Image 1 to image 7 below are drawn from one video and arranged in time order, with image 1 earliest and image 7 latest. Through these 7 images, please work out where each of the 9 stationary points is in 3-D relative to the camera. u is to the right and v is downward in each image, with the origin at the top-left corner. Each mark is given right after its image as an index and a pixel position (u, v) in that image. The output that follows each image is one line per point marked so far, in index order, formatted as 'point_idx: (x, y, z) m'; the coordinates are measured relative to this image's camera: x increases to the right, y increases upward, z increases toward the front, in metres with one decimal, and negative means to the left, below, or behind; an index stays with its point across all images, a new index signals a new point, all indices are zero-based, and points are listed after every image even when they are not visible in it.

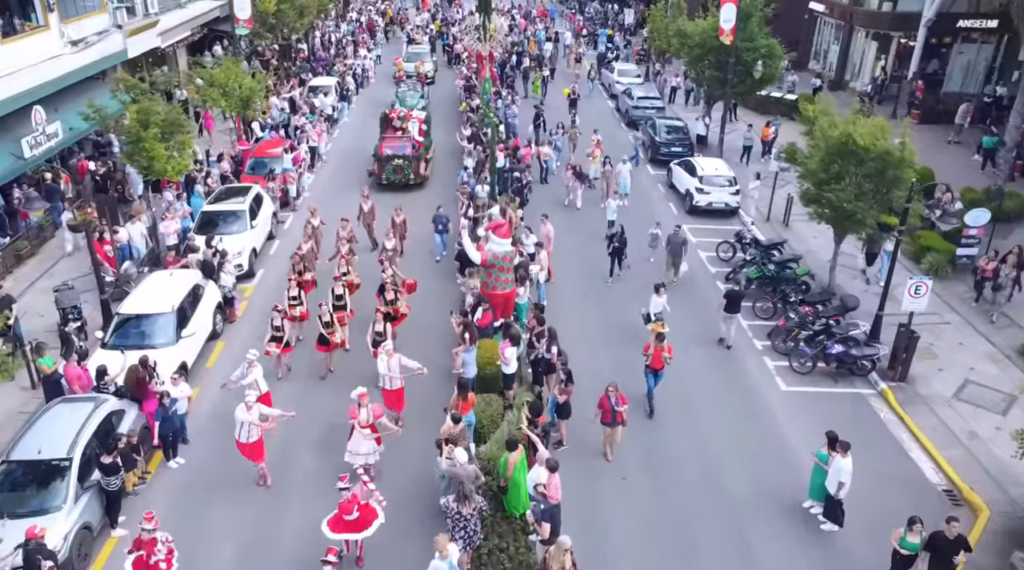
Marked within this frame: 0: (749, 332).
0: (+4.9, -1.0, +18.0) m
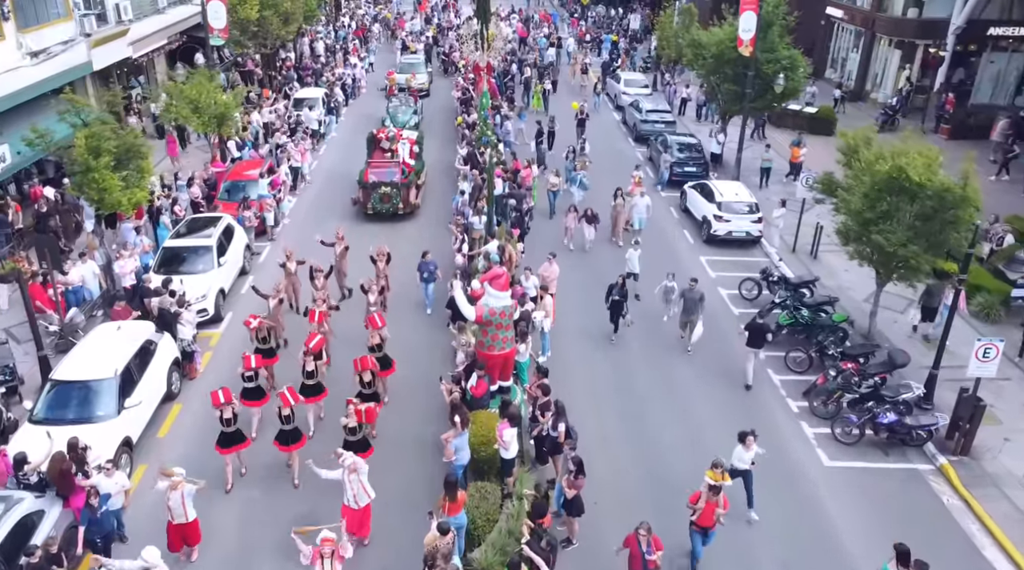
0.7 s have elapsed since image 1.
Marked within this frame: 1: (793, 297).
0: (+4.9, -1.9, +15.8) m
1: (+5.7, -0.2, +17.8) m
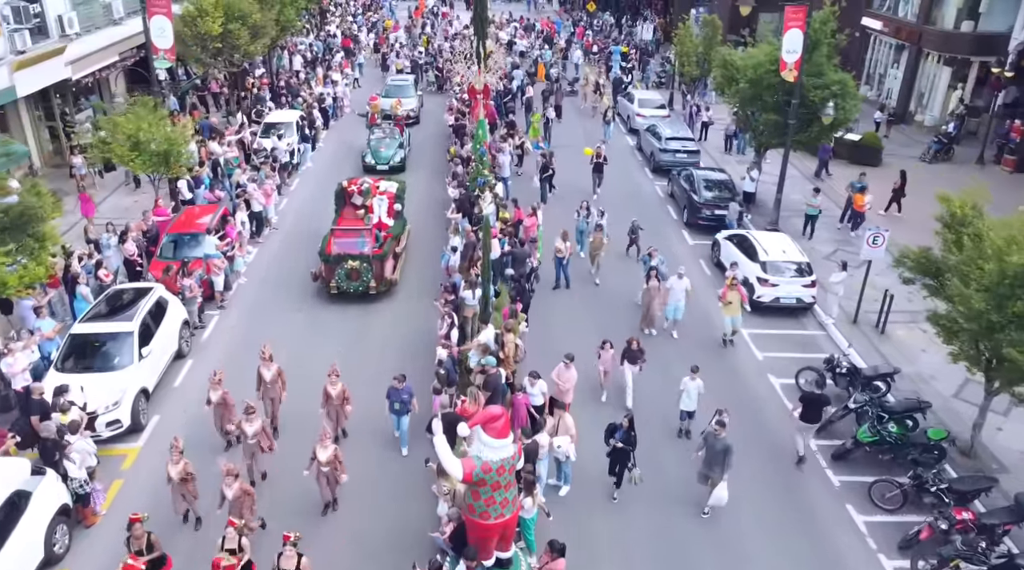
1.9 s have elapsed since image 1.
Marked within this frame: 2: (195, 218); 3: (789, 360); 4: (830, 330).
0: (+4.9, -3.5, +12.0) m
1: (+5.7, -1.8, +13.9) m
2: (-6.9, +1.5, +19.0) m
3: (+5.2, -1.4, +16.6) m
4: (+6.4, -0.9, +17.6) m
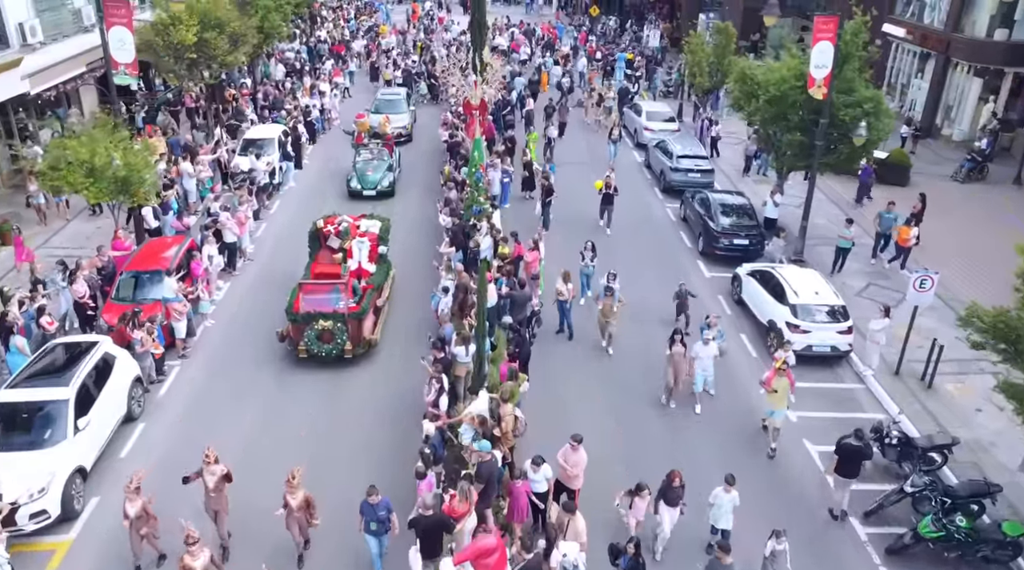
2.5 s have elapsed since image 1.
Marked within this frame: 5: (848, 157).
0: (+4.9, -4.3, +10.0) m
1: (+5.7, -2.7, +11.9) m
2: (-6.9, +0.6, +16.9) m
3: (+5.2, -2.3, +14.6) m
4: (+6.4, -1.8, +15.6) m
5: (+7.6, +2.9, +19.8) m
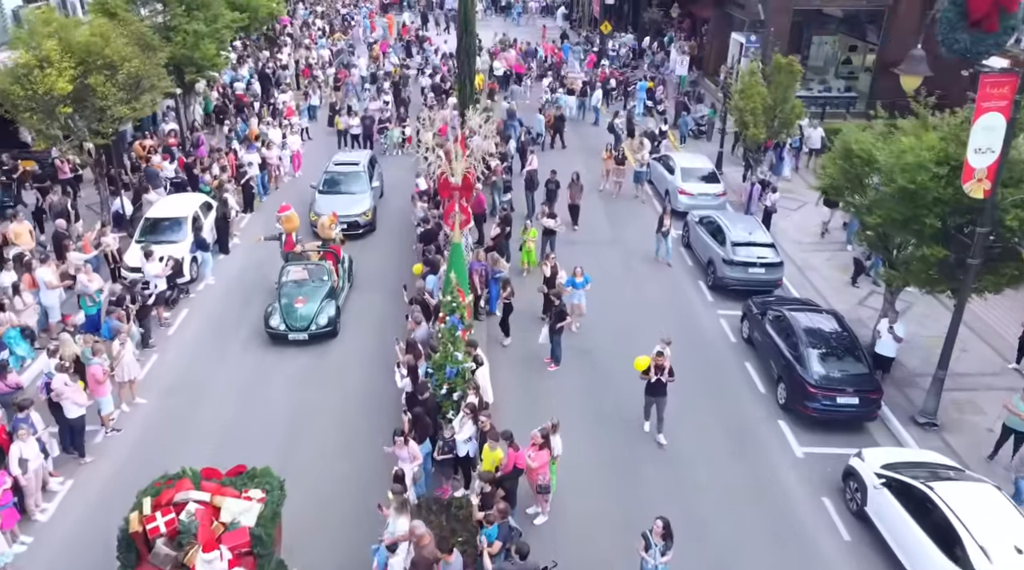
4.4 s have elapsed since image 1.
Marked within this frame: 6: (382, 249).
0: (+4.8, -7.1, +3.3) m
1: (+5.7, -5.5, +5.3) m
2: (-6.9, -2.2, +10.3) m
3: (+5.2, -5.1, +7.9) m
4: (+6.3, -4.6, +8.9) m
5: (+7.5, +0.1, +13.1) m
6: (-2.7, +0.7, +18.1) m
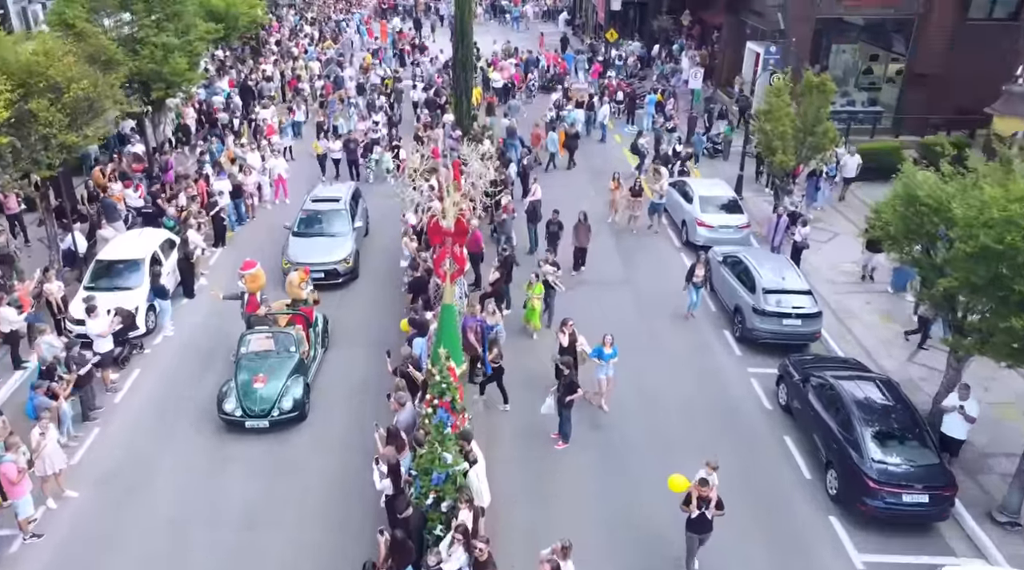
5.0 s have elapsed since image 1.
0: (+4.9, -8.1, +1.1) m
1: (+5.7, -6.4, +3.0) m
2: (-6.9, -3.2, +8.0) m
3: (+5.2, -6.0, +5.7) m
4: (+6.3, -5.5, +6.7) m
5: (+7.5, -0.9, +10.9) m
6: (-2.7, -0.2, +15.8) m
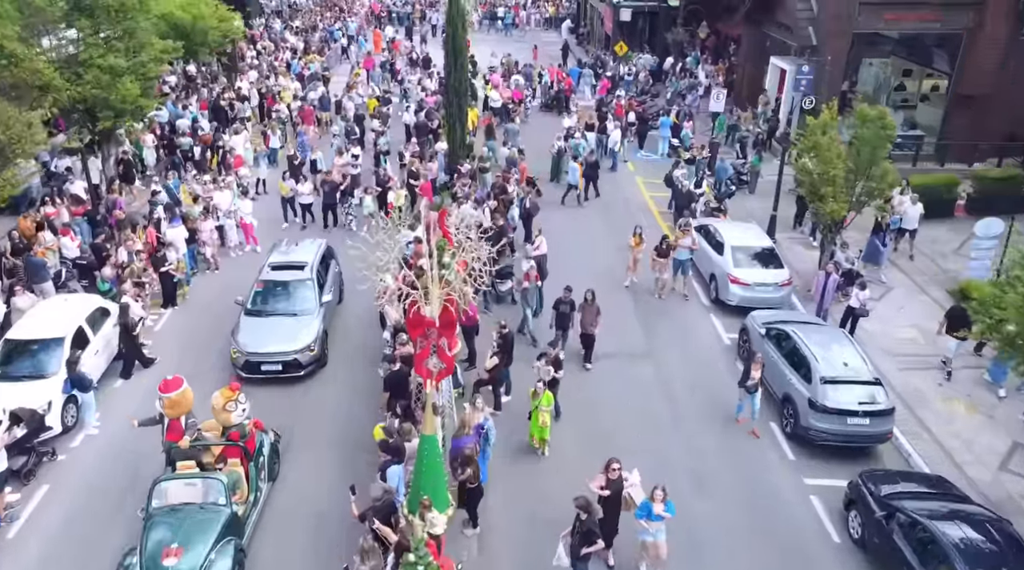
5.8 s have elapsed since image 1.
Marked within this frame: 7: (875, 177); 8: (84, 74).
0: (+4.9, -9.4, -2.0) m
1: (+5.7, -7.8, 0.0) m
2: (-6.9, -4.5, +5.0) m
3: (+5.2, -7.4, +2.6) m
4: (+6.4, -6.9, +3.7) m
5: (+7.6, -2.2, +7.8) m
6: (-2.7, -1.6, +12.8) m
7: (+6.9, +2.0, +16.7) m
8: (-9.4, +4.6, +19.2) m
